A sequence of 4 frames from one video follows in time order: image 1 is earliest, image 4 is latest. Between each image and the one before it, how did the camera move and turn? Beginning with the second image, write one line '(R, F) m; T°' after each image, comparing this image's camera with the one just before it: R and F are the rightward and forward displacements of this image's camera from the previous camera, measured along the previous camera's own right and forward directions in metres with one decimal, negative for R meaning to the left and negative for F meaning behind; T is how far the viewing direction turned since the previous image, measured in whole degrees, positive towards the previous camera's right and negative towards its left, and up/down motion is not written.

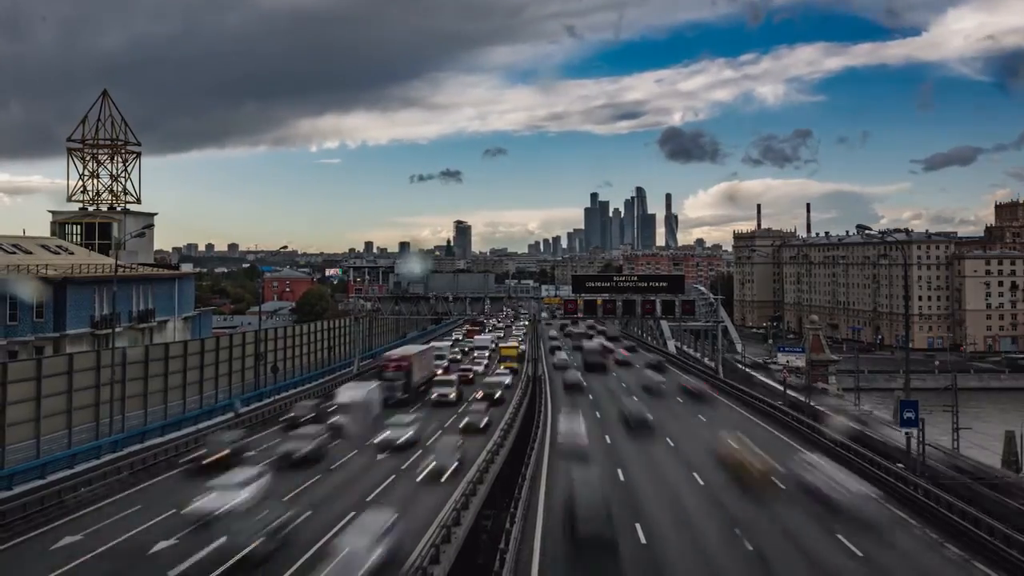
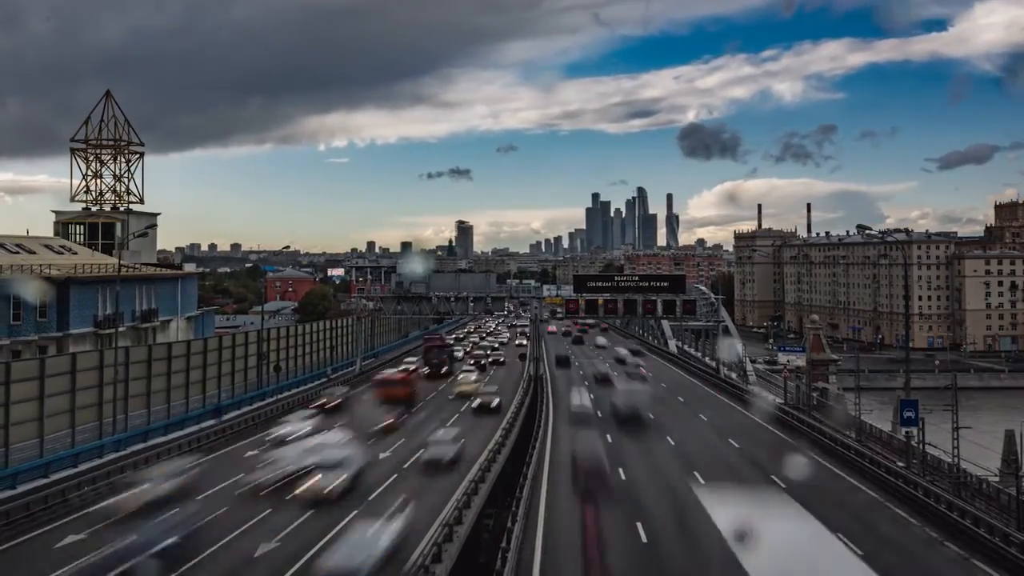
(0.0, -0.1) m; 0°
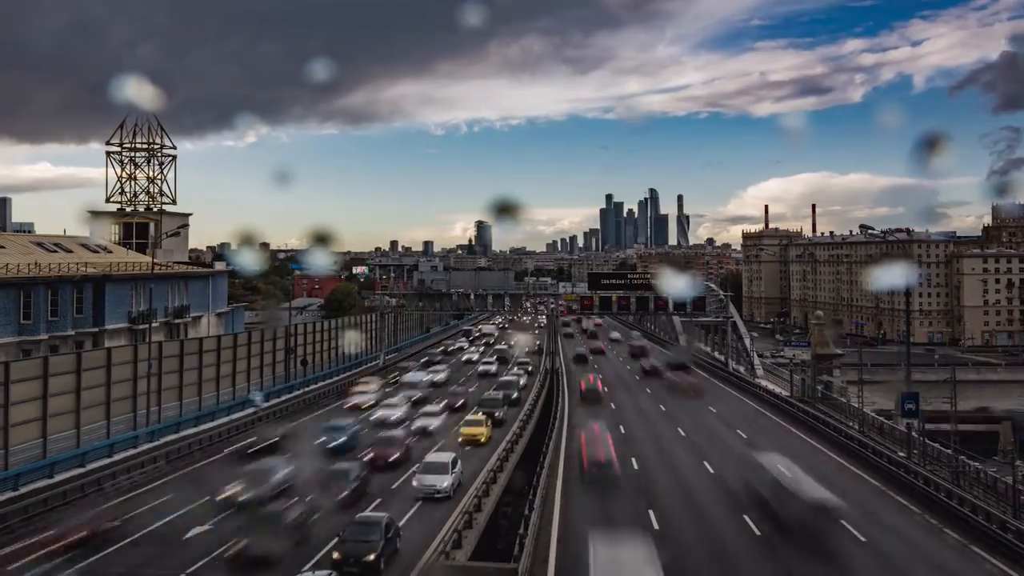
(0.0, -1.4) m; -1°
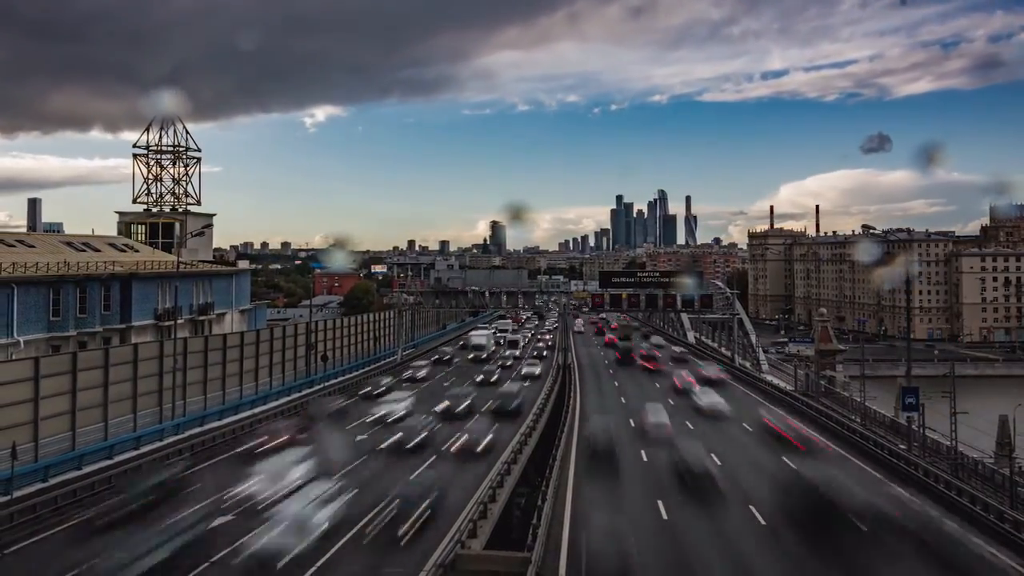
(0.0, -1.2) m; -1°
